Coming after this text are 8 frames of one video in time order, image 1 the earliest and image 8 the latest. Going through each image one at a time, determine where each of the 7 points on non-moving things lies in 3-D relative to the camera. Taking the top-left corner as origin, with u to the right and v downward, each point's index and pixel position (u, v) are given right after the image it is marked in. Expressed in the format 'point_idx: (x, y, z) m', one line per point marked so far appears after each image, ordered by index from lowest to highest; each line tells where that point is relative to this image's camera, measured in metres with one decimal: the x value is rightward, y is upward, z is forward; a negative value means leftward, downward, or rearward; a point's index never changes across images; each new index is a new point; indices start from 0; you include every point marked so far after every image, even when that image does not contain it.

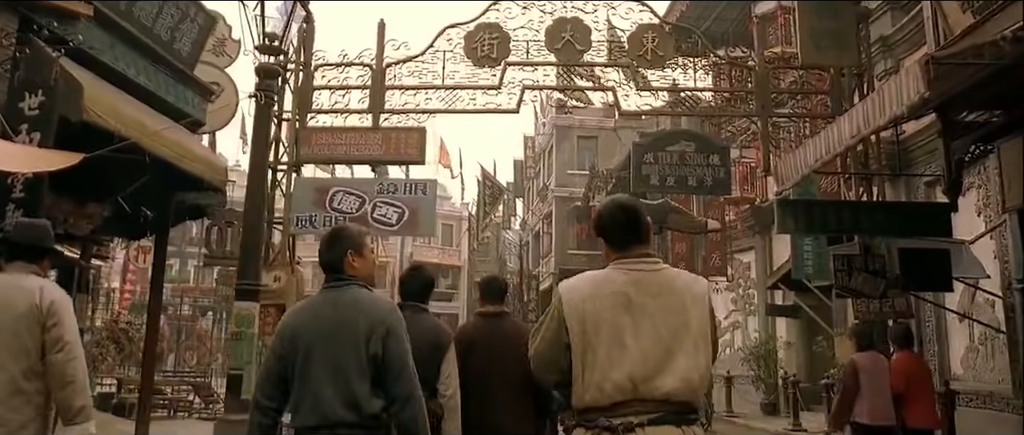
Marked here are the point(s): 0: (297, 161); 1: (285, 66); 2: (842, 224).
0: (-2.8, +0.7, +10.6) m
1: (-3.1, +2.0, +11.0) m
2: (+3.4, -0.1, +8.5) m
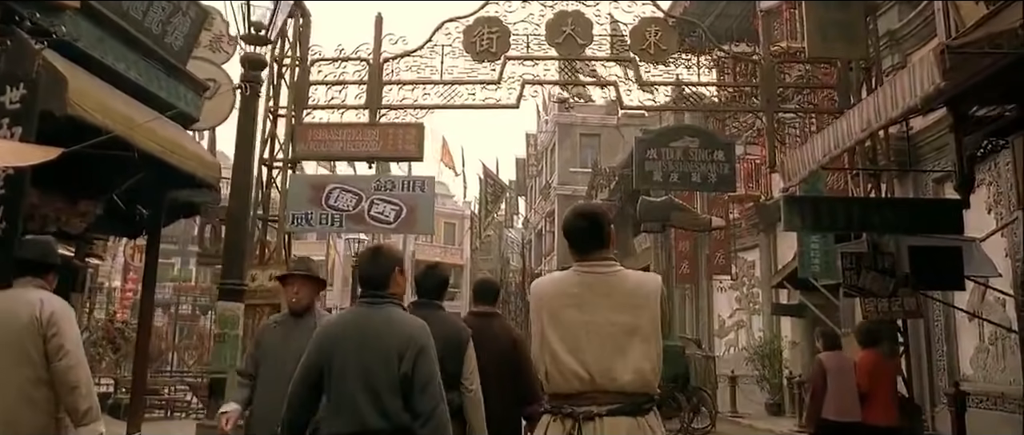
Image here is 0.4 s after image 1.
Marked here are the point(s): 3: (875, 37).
0: (-2.8, +0.8, +10.4) m
1: (-3.1, +2.1, +10.8) m
2: (+3.4, -0.1, +8.2) m
3: (+4.3, +2.2, +9.7) m
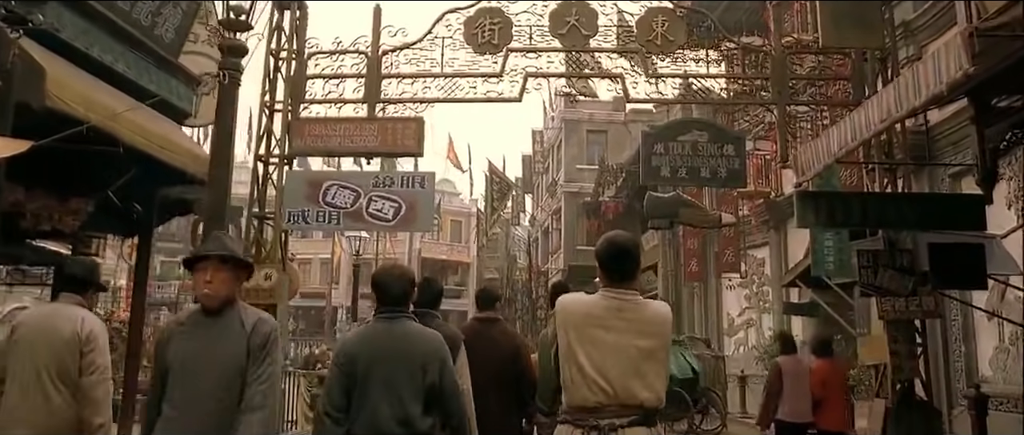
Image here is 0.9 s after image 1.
0: (-2.8, +0.8, +10.1) m
1: (-3.0, +2.1, +10.5) m
2: (+3.4, 0.0, +7.9) m
3: (+4.4, +2.2, +9.4) m
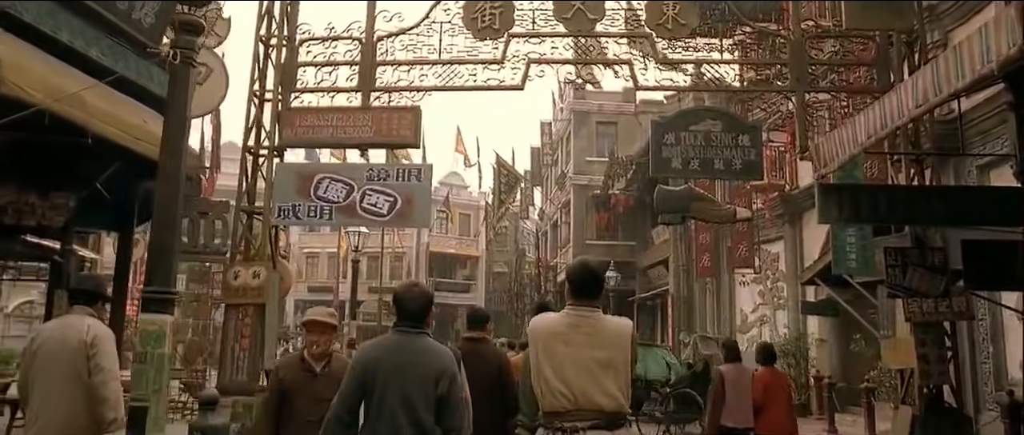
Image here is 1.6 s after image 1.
0: (-2.7, +0.8, +9.6) m
1: (-3.0, +2.2, +10.0) m
2: (+3.4, 0.0, +7.3) m
3: (+4.4, +2.3, +8.8) m
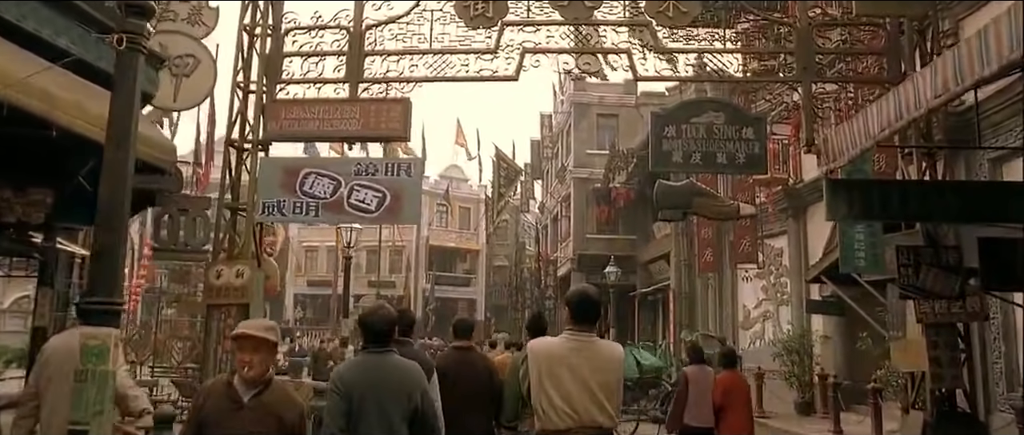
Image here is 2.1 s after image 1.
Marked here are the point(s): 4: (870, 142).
0: (-2.8, +0.9, +9.2) m
1: (-3.1, +2.2, +9.6) m
2: (+3.3, +0.1, +6.9) m
3: (+4.3, +2.3, +8.4) m
4: (+2.7, +0.6, +6.2) m
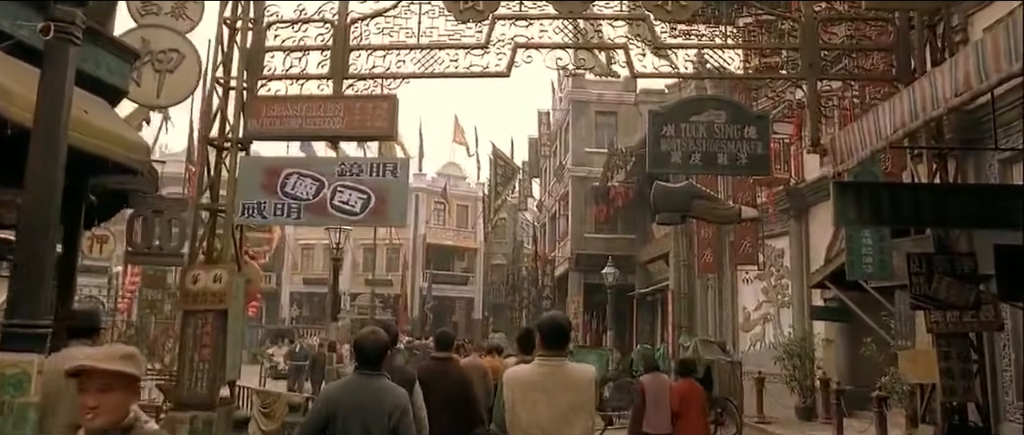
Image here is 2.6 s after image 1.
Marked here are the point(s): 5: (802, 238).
0: (-2.9, +0.9, +8.8) m
1: (-3.2, +2.2, +9.2) m
2: (+3.2, 0.0, +6.5) m
3: (+4.2, +2.3, +8.0) m
4: (+2.6, +0.5, +5.8) m
5: (+6.0, -0.4, +16.9) m
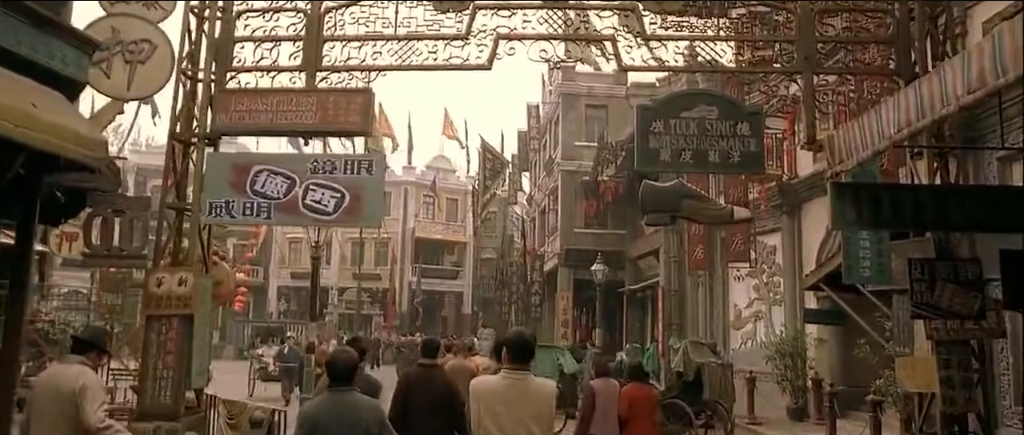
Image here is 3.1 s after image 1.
0: (-3.1, +0.9, +8.4) m
1: (-3.3, +2.2, +8.8) m
2: (+3.1, 0.0, +6.2) m
3: (+4.0, +2.3, +7.6) m
4: (+2.5, +0.5, +5.4) m
5: (+5.7, -0.4, +16.6) m
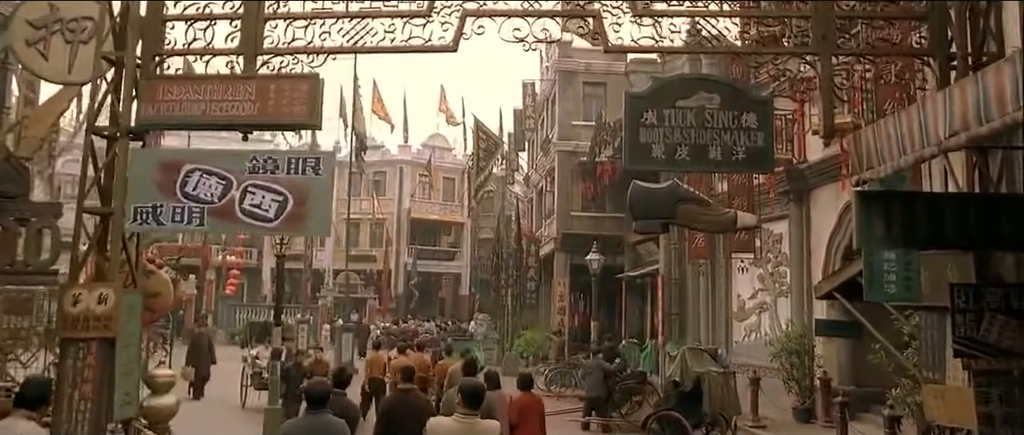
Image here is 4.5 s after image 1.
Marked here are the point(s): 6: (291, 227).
0: (-3.4, +0.8, +7.3) m
1: (-3.6, +2.2, +7.6) m
2: (+2.8, -0.1, +5.1) m
3: (+3.8, +2.2, +6.4) m
4: (+2.2, +0.4, +4.3) m
5: (+5.5, -0.1, +15.5) m
6: (-1.9, -0.1, +6.9) m
